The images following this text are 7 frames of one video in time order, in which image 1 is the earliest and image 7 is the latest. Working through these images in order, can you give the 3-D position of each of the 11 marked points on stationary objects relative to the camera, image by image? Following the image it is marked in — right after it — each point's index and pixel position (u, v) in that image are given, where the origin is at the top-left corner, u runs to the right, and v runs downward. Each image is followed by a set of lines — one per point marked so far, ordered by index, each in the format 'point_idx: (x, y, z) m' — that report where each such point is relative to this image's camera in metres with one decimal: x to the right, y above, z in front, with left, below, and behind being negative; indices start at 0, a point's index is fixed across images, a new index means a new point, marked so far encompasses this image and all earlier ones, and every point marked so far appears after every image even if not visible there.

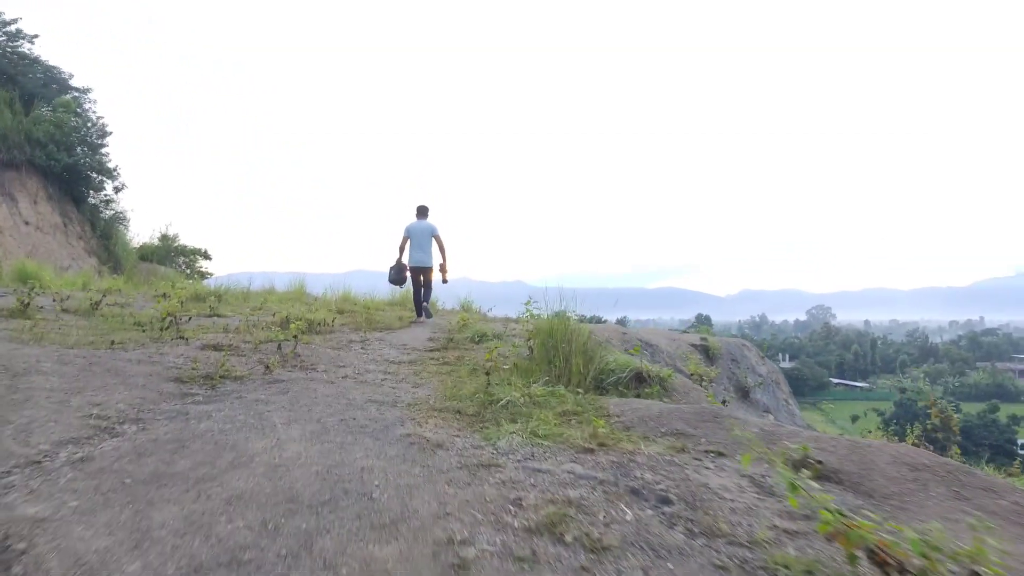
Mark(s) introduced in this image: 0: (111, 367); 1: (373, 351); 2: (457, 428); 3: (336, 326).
0: (-3.0, -0.6, +4.9) m
1: (-1.3, -0.6, +6.3) m
2: (-0.3, -0.7, +3.4) m
3: (-2.2, -0.5, +8.2) m
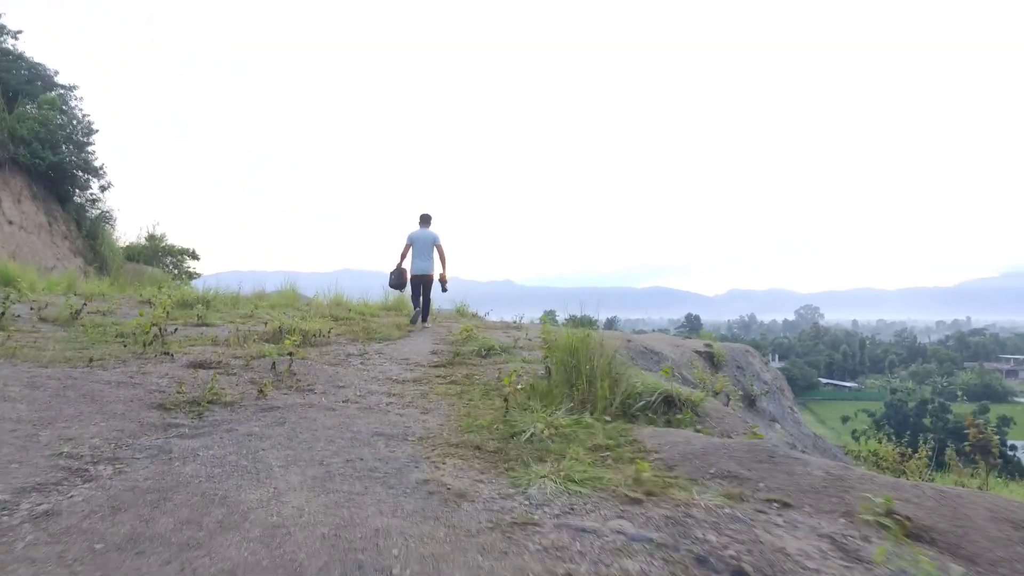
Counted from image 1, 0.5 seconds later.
0: (-2.9, -0.7, +4.5) m
1: (-1.2, -0.7, +5.9) m
2: (-0.1, -0.8, +3.0) m
3: (-2.1, -0.6, +7.8) m
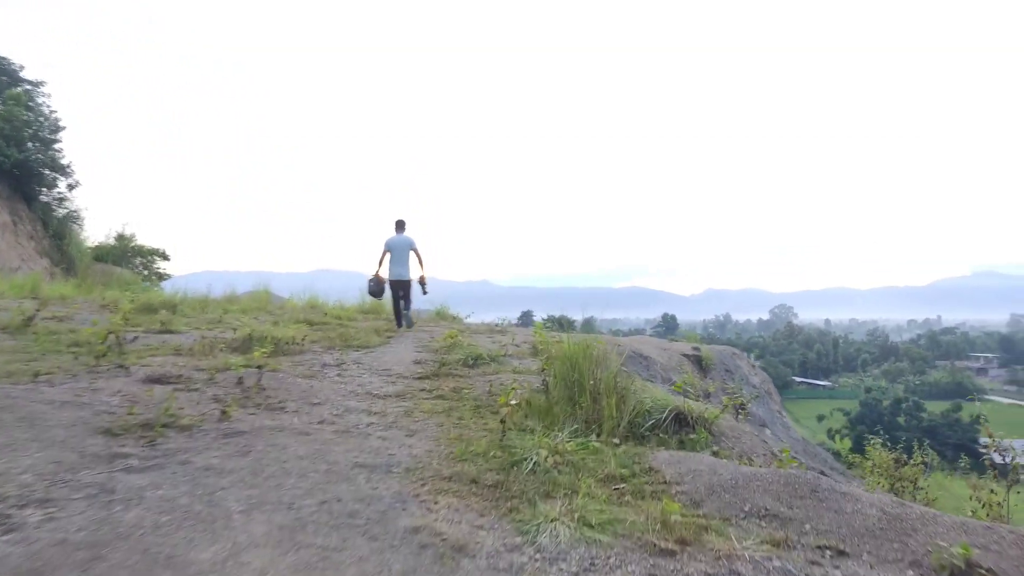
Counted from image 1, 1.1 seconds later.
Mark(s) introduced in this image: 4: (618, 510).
0: (-2.9, -0.7, +4.0) m
1: (-1.3, -0.8, +5.4) m
2: (-0.1, -0.9, +2.5) m
3: (-2.2, -0.6, +7.3) m
4: (+0.4, -0.9, +2.6) m
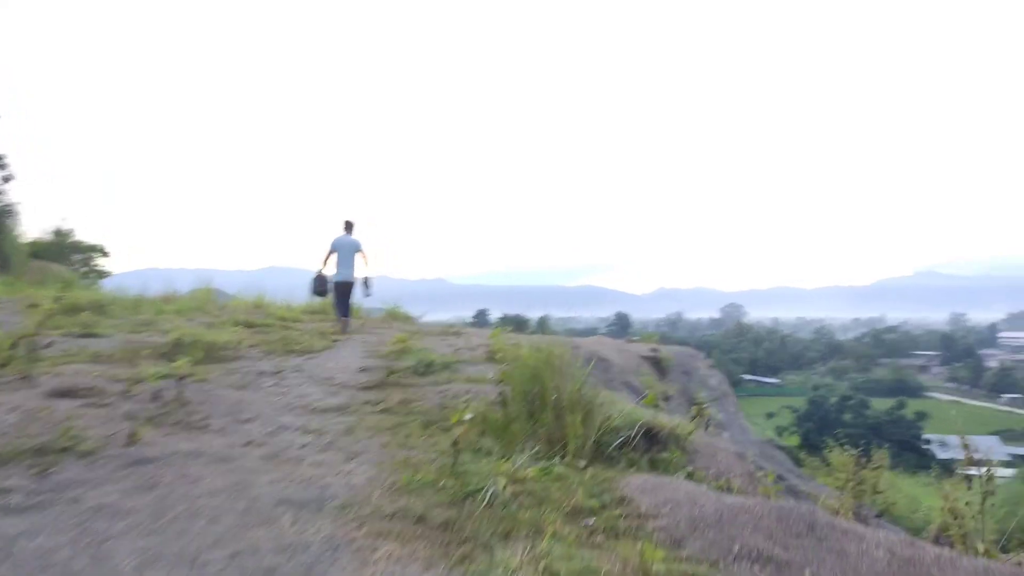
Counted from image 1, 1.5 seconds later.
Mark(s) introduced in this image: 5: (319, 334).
0: (-3.2, -0.8, +3.4) m
1: (-1.7, -0.8, +4.9) m
2: (-0.3, -0.9, +2.1) m
3: (-2.7, -0.6, +6.7) m
4: (+0.3, -0.9, +2.2) m
5: (-2.5, -0.6, +8.4) m
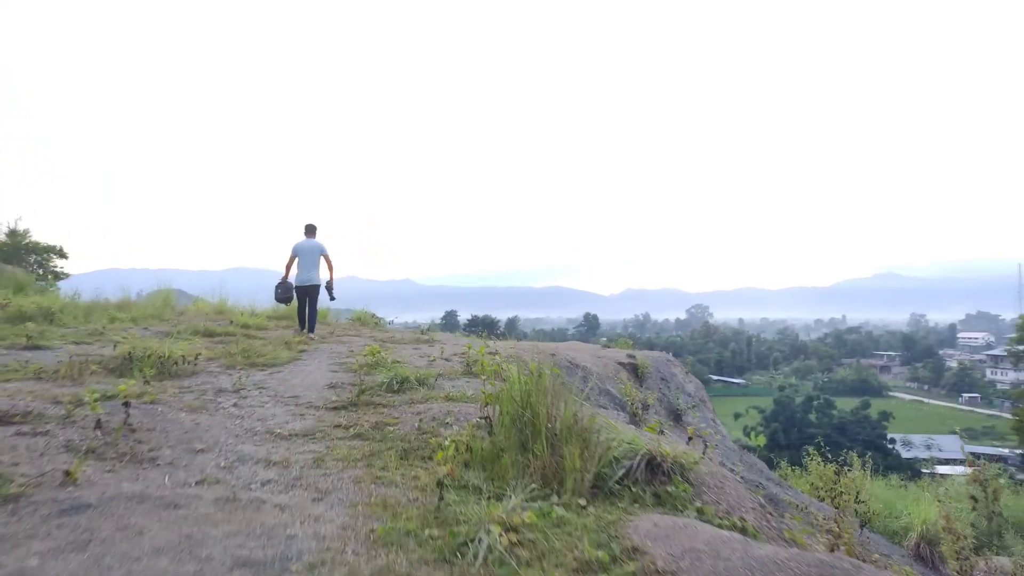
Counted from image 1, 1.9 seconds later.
0: (-3.2, -0.8, +2.9) m
1: (-1.8, -0.8, +4.5) m
2: (-0.3, -1.0, +1.8) m
3: (-2.9, -0.7, +6.2) m
4: (+0.3, -1.0, +1.9) m
5: (-2.7, -0.7, +7.9) m
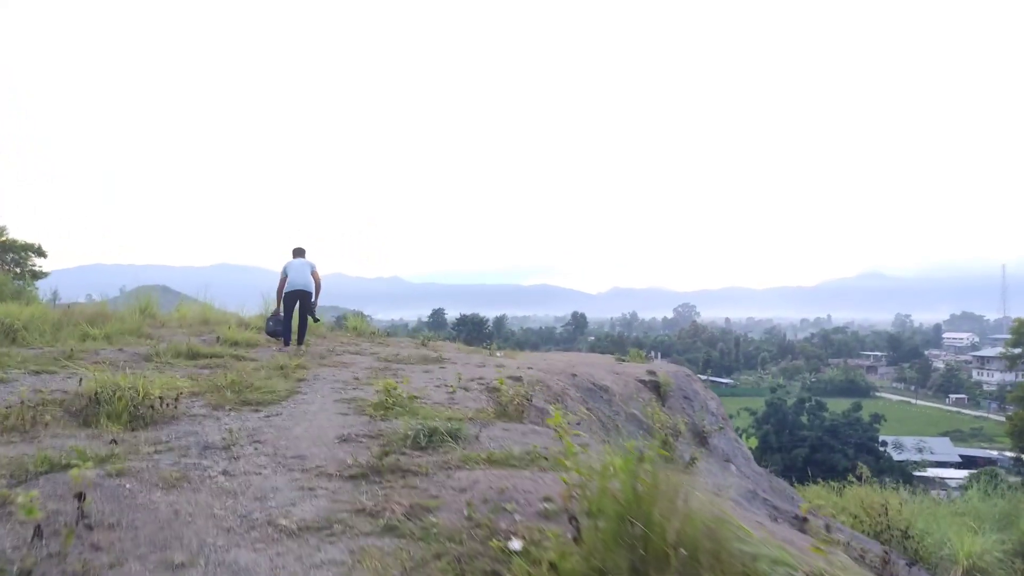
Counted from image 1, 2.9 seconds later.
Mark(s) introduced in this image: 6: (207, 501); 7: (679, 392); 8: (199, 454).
0: (-2.8, -1.0, +1.9) m
1: (-1.4, -1.0, +3.5) m
2: (+0.1, -1.2, +0.8) m
3: (-2.6, -0.9, +5.2) m
4: (+0.7, -1.2, +1.0) m
5: (-2.4, -0.9, +6.9) m
6: (-1.5, -1.1, +3.3) m
7: (+2.9, -1.8, +11.8) m
8: (-1.9, -1.0, +4.0) m
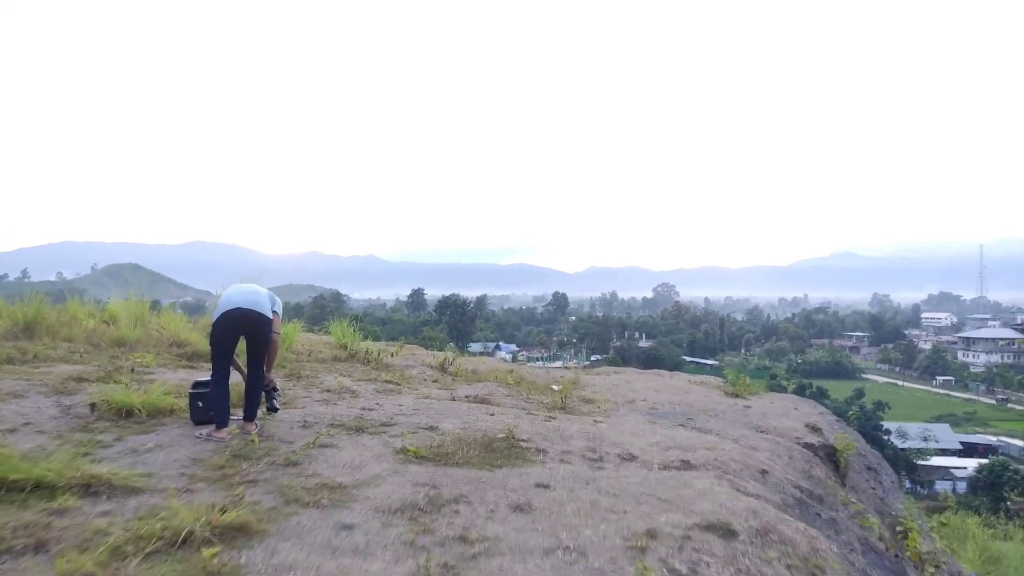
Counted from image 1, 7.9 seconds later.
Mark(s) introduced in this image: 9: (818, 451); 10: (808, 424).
0: (-1.5, -1.5, -2.6) m
1: (-0.2, -1.4, -0.9) m
2: (+1.5, -1.6, -3.5) m
3: (-1.4, -1.2, +0.8) m
4: (+2.0, -1.6, -3.4) m
5: (-1.3, -1.1, +2.5) m
6: (-0.3, -1.4, -1.1) m
7: (+3.9, -1.9, +7.5) m
8: (-0.7, -1.3, -0.4) m
9: (+3.3, -1.7, +7.1) m
10: (+3.4, -1.6, +7.9) m
